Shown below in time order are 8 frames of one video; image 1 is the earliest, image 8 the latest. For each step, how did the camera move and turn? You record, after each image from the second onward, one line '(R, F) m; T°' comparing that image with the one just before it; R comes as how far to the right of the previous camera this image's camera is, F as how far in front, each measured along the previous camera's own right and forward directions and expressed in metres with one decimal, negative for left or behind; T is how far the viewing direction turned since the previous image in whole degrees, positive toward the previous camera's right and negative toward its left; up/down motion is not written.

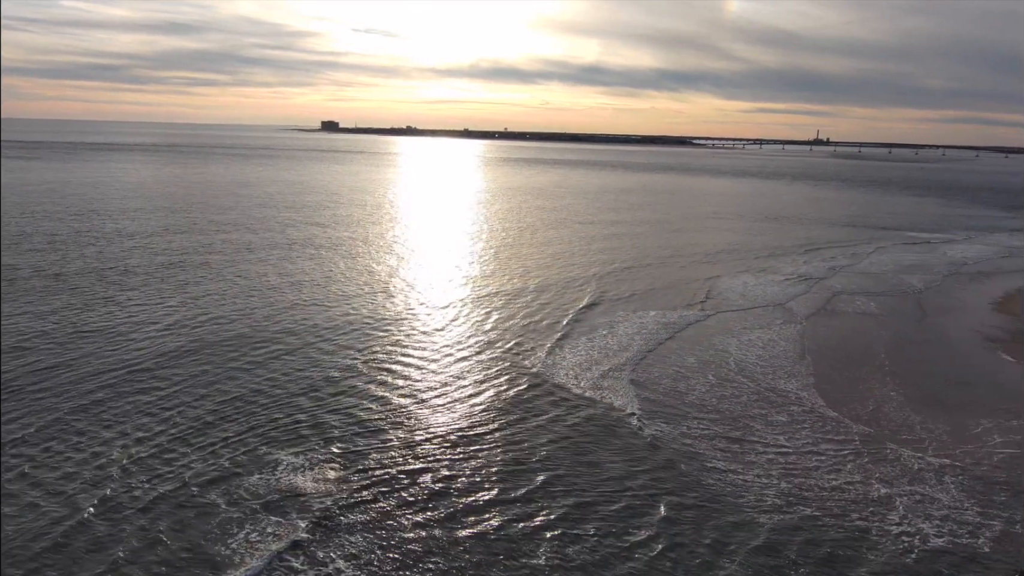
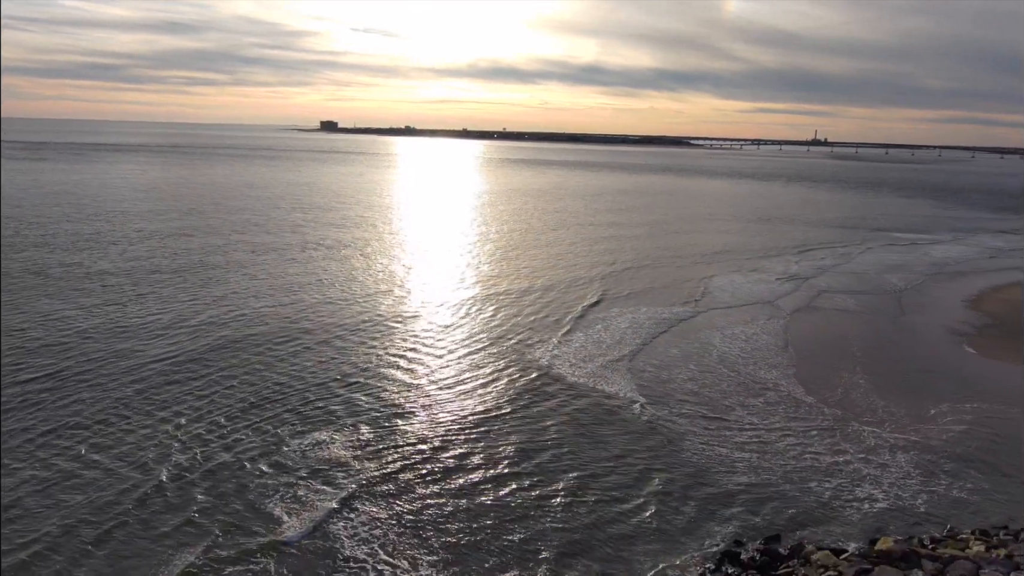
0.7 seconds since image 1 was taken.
(-0.1, -1.1) m; 0°
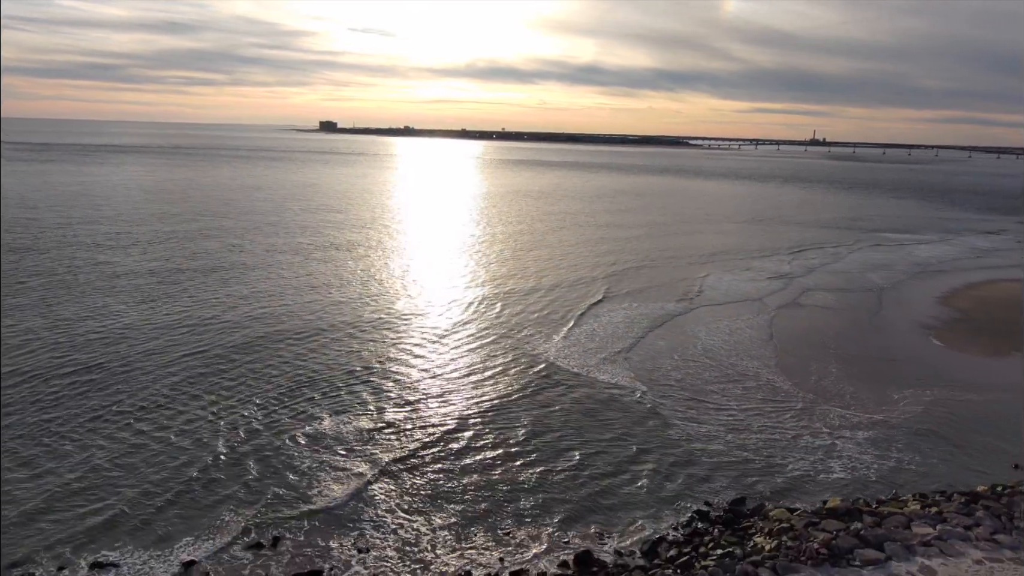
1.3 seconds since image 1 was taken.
(0.0, -1.0) m; 0°
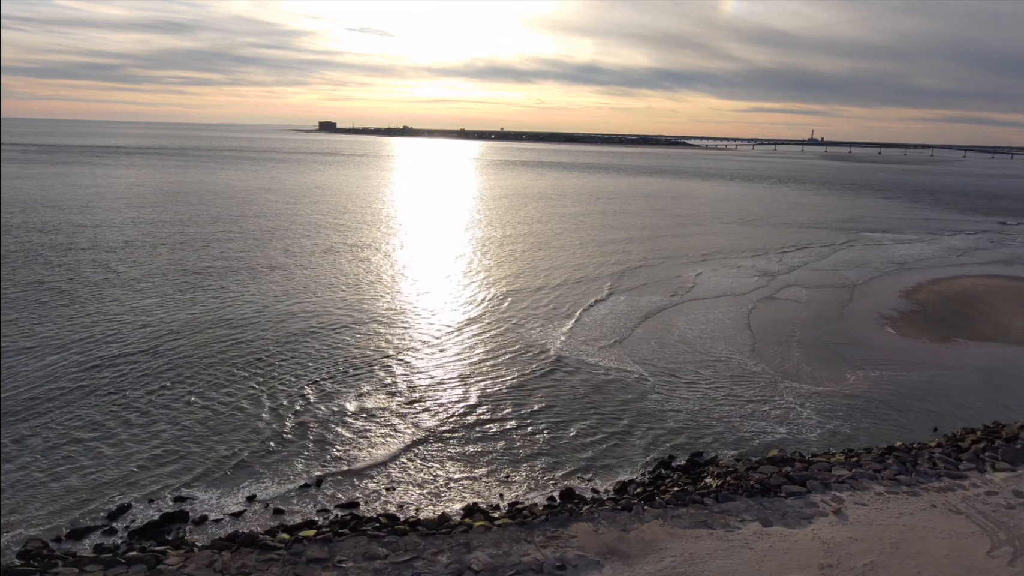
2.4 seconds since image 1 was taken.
(0.0, -1.7) m; 0°
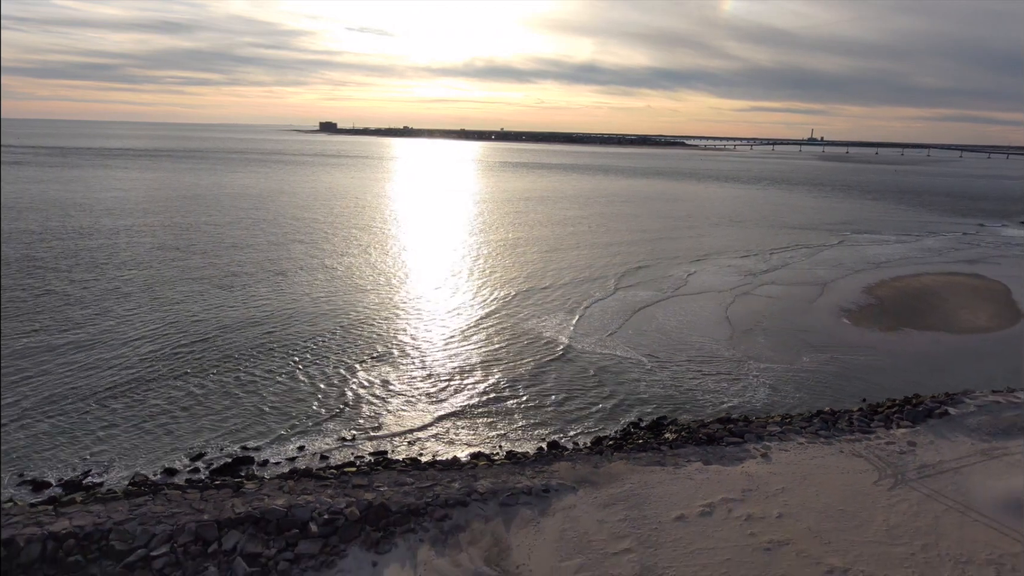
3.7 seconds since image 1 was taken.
(0.0, -2.1) m; 0°
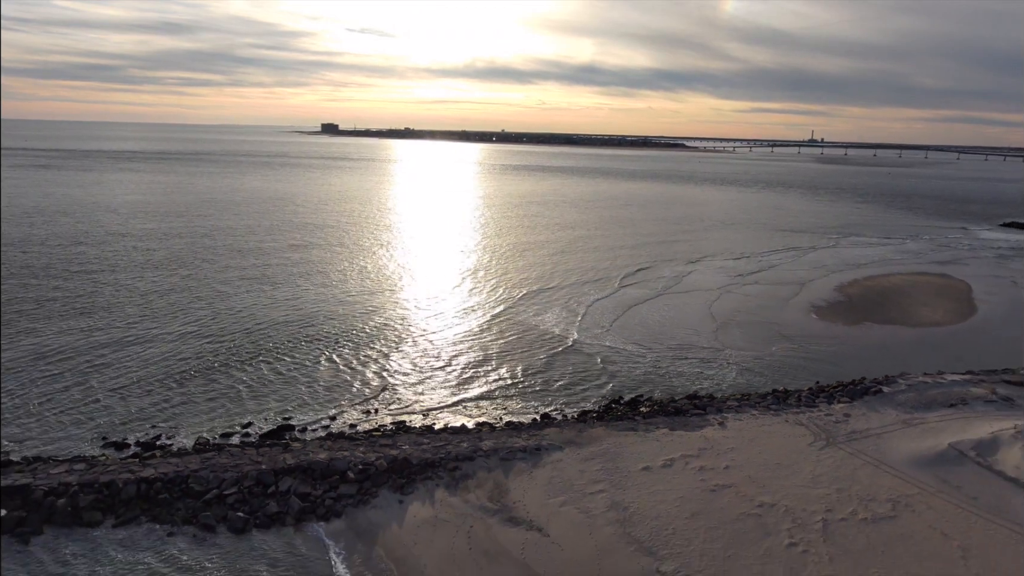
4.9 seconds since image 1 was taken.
(0.0, -1.9) m; 0°
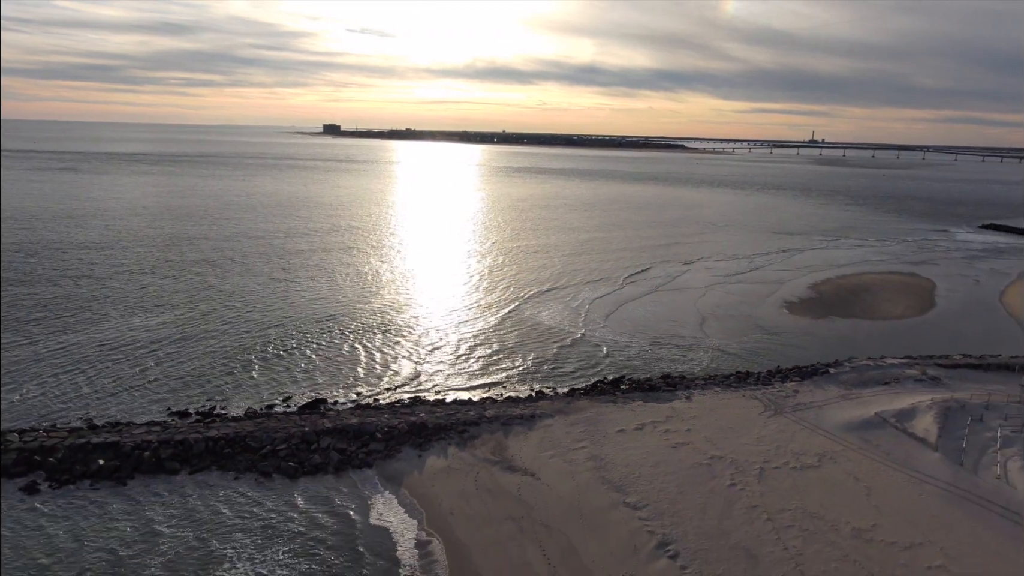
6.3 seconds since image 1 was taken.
(0.0, -2.1) m; 0°
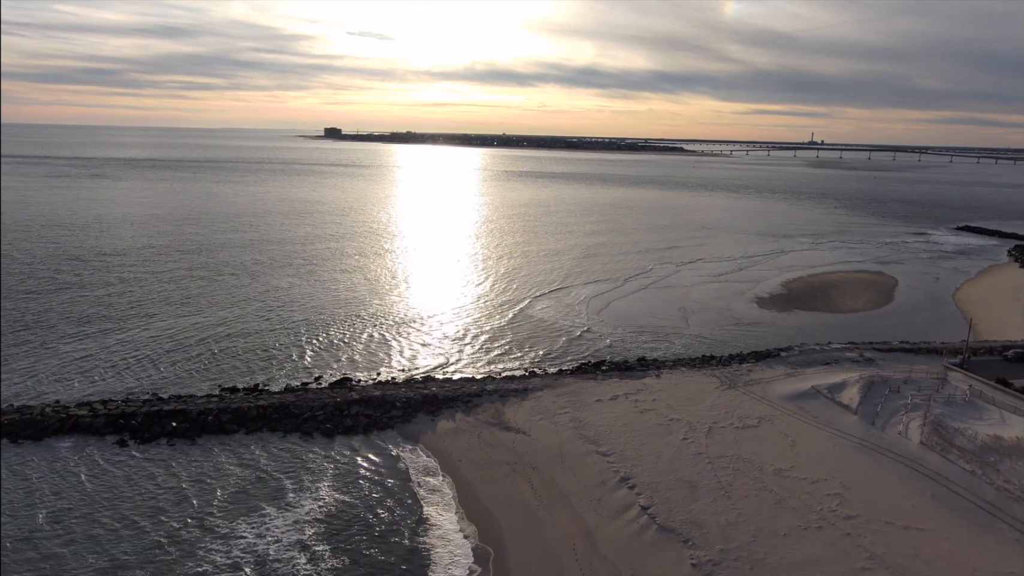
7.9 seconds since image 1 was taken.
(+0.1, -2.5) m; 0°
